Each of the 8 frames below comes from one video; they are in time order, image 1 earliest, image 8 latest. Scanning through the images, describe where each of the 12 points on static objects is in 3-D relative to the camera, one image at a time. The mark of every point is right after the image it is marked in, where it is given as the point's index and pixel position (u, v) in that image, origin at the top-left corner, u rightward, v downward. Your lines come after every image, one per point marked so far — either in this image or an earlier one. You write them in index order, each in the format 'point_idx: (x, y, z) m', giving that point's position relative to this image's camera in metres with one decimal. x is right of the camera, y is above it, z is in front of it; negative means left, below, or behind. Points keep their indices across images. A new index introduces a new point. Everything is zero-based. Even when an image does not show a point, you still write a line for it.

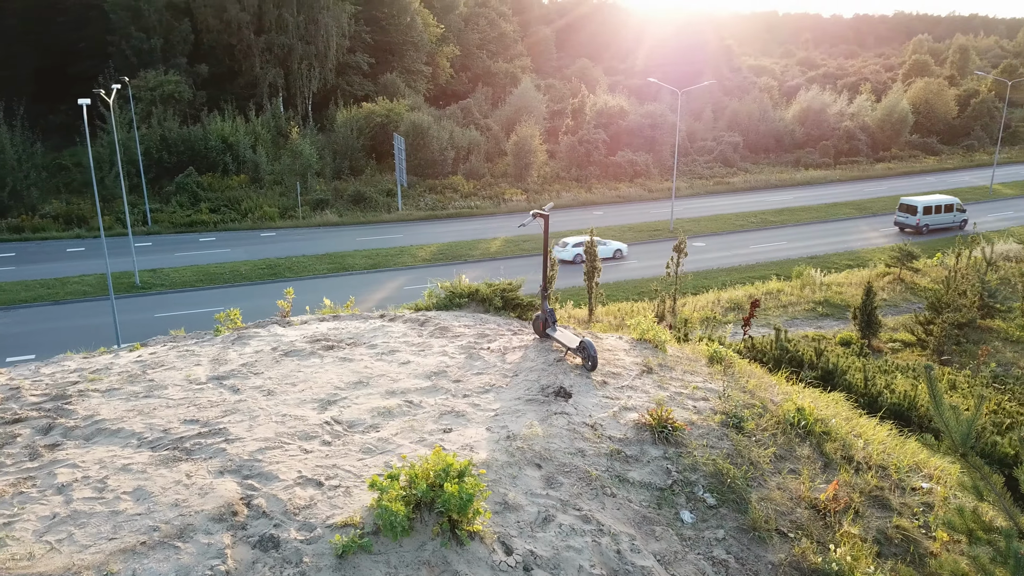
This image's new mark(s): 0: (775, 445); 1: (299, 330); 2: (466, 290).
0: (+1.8, -1.1, +5.6) m
1: (-2.0, -0.4, +7.5) m
2: (-0.4, 0.0, +8.7) m
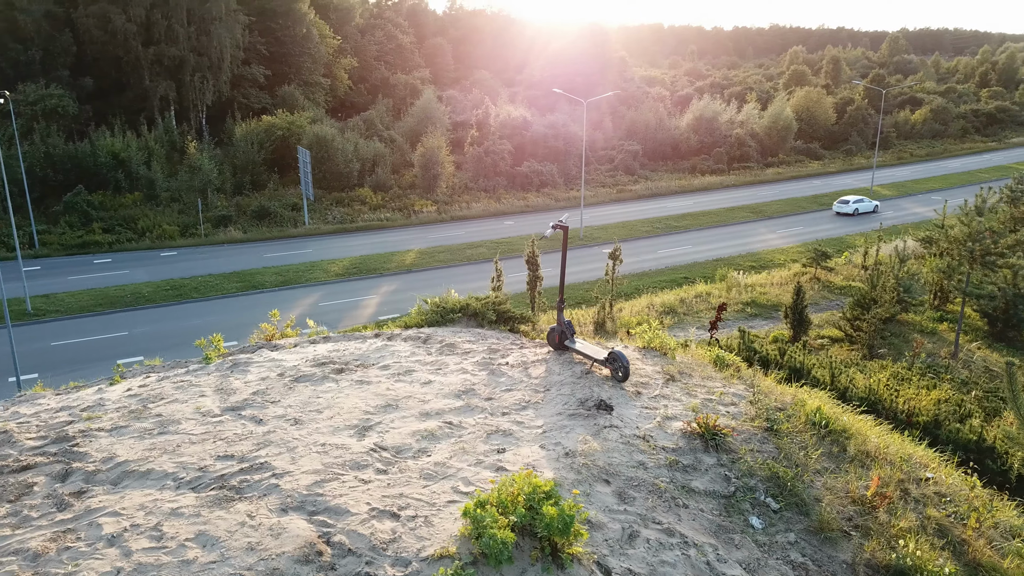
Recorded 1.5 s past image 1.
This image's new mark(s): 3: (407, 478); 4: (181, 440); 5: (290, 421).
0: (+2.1, -1.1, +5.7) m
1: (-1.9, -0.6, +7.2) m
2: (-0.5, -0.2, +8.5) m
3: (-0.6, -1.1, +4.7) m
4: (-2.1, -1.0, +5.3) m
5: (-1.5, -0.9, +5.5) m
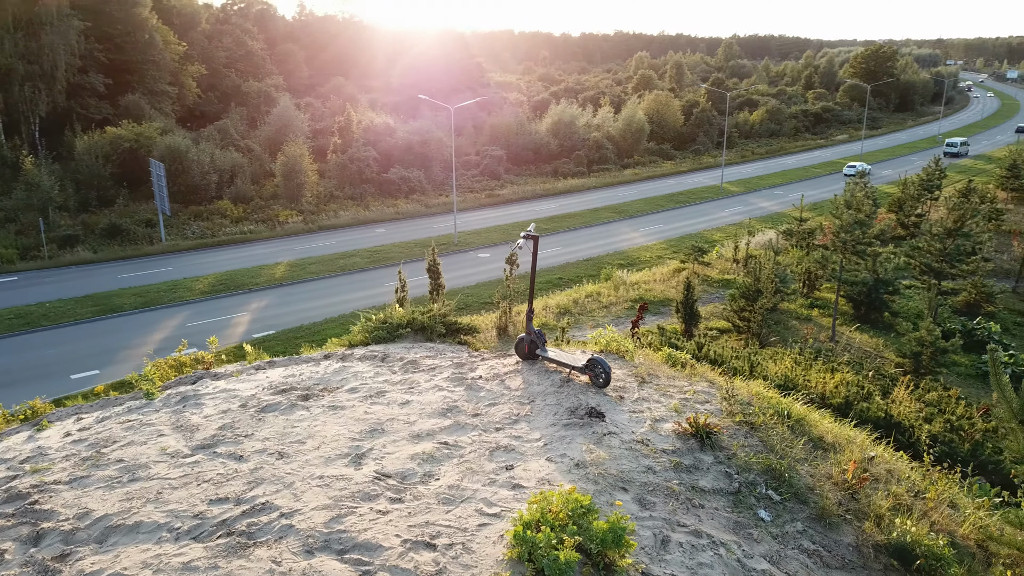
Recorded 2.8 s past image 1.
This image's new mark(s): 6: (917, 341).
0: (+2.0, -1.1, +6.0) m
1: (-2.2, -0.8, +6.7) m
2: (-1.1, -0.3, +8.3) m
3: (-0.5, -1.2, +4.5) m
4: (-2.1, -1.2, +4.8) m
5: (-1.5, -1.1, +5.2) m
6: (+7.6, -1.0, +15.4) m
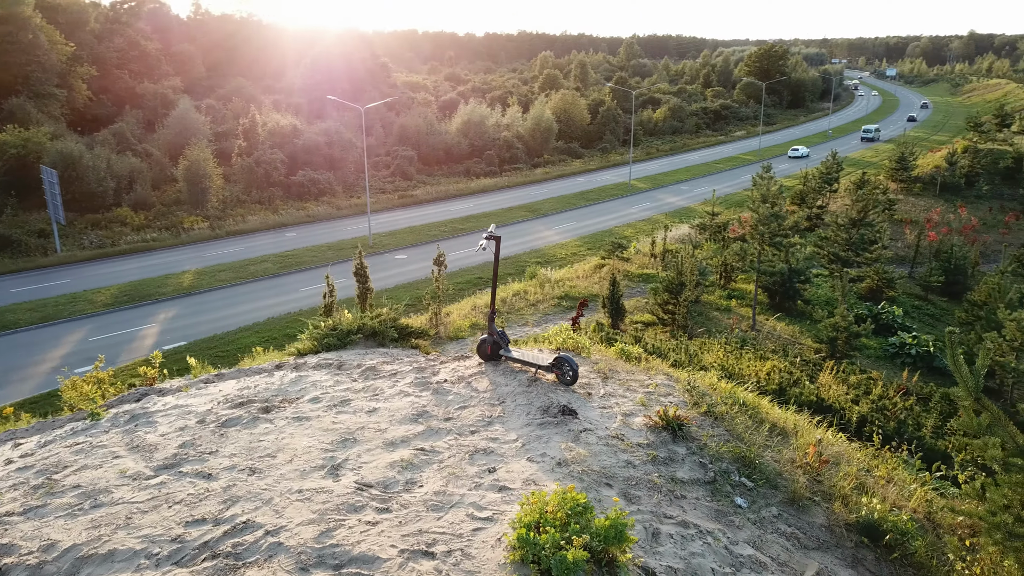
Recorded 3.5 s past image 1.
0: (+1.8, -1.0, +6.1) m
1: (-2.5, -0.9, +6.5) m
2: (-1.6, -0.4, +8.2) m
3: (-0.5, -1.2, +4.4) m
4: (-2.2, -1.3, +4.6) m
5: (-1.7, -1.1, +5.0) m
6: (+6.3, -0.8, +16.2) m
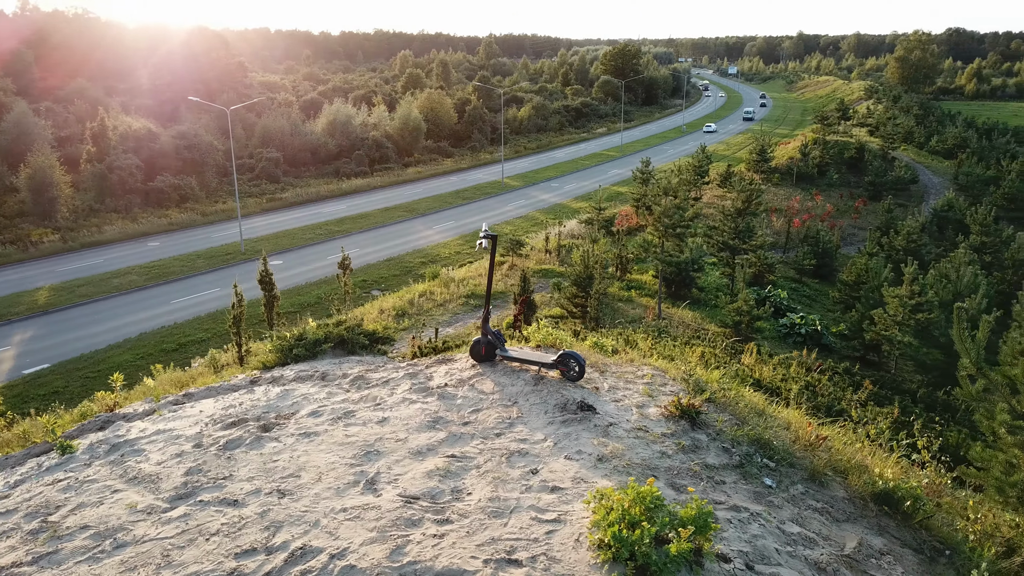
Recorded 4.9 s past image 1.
0: (+1.8, -0.9, +6.4) m
1: (-2.4, -1.0, +6.0) m
2: (-1.8, -0.4, +7.8) m
3: (-0.2, -1.2, +4.3) m
4: (-1.8, -1.3, +4.2) m
5: (-1.4, -1.2, +4.7) m
6: (+4.7, -0.5, +17.0) m
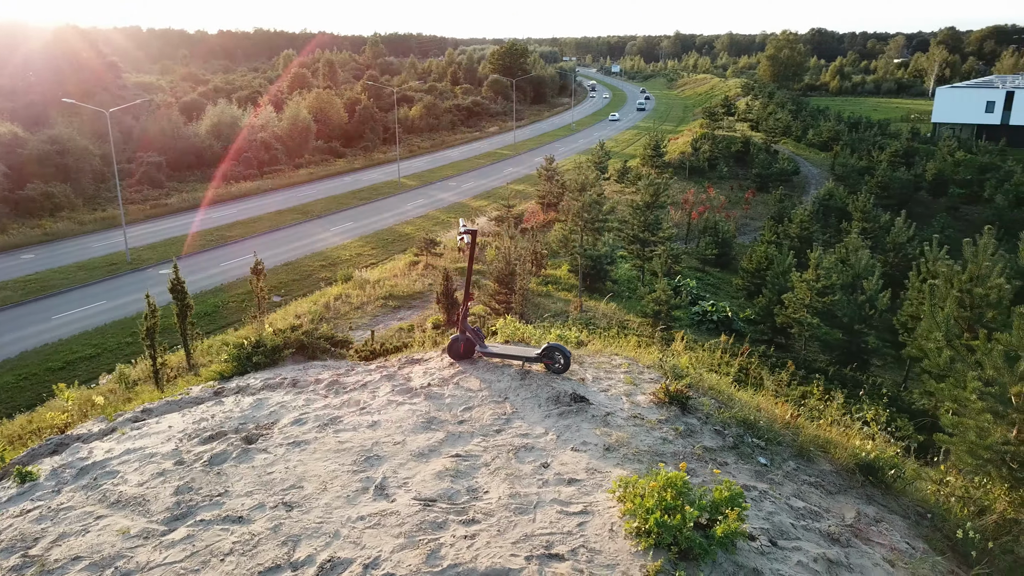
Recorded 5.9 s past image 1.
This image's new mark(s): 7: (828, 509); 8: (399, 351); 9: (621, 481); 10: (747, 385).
0: (+1.7, -0.8, +6.5) m
1: (-2.5, -1.0, +5.6) m
2: (-2.2, -0.5, +7.5) m
3: (0.0, -1.2, +4.2) m
4: (-1.6, -1.4, +3.9) m
5: (-1.3, -1.2, +4.4) m
6: (+3.1, -0.3, +17.4) m
7: (+1.9, -1.3, +4.9) m
8: (-1.3, -0.7, +9.4) m
9: (+0.6, -1.1, +4.5) m
10: (+2.4, -1.1, +8.3) m
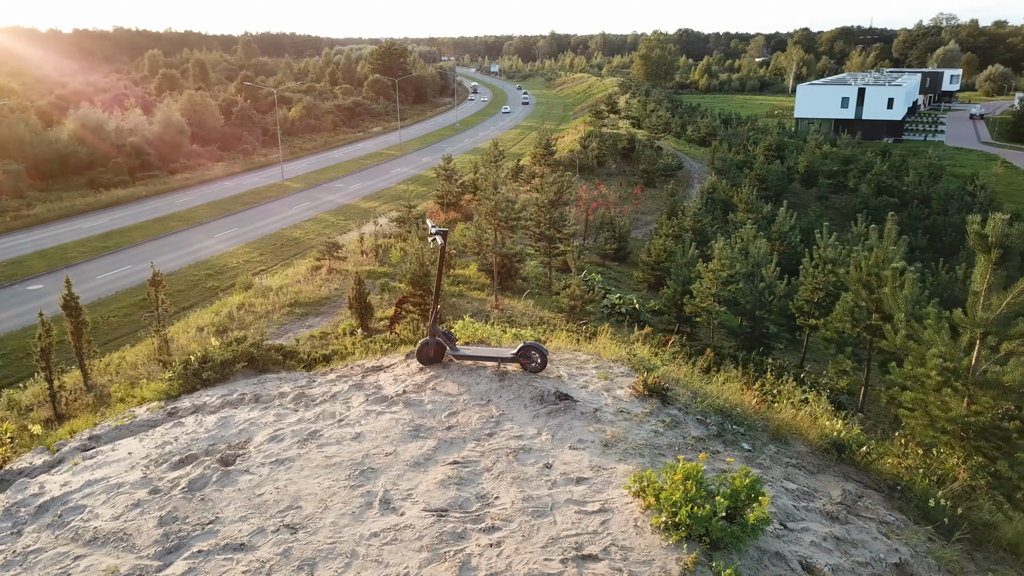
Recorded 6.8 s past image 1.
0: (+1.4, -0.8, +6.6) m
1: (-2.6, -1.1, +5.2) m
2: (-2.5, -0.6, +7.1) m
3: (+0.1, -1.2, +4.1) m
4: (-1.5, -1.4, +3.6) m
5: (-1.2, -1.3, +4.2) m
6: (+1.4, -0.2, +17.6) m
7: (+1.9, -1.3, +5.1) m
8: (-1.9, -0.8, +9.1) m
9: (+0.7, -1.0, +4.5) m
10: (+1.9, -1.0, +8.5) m
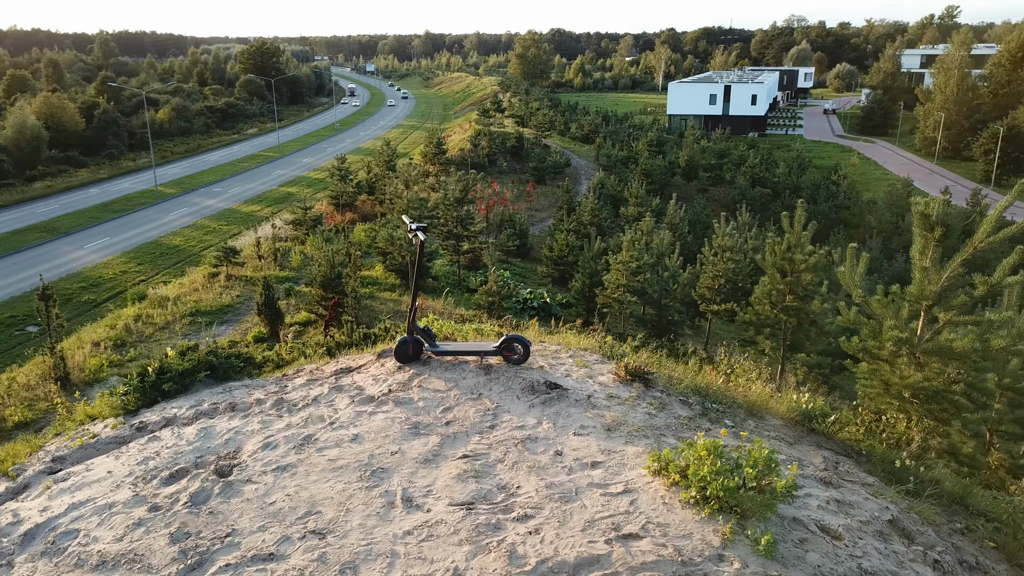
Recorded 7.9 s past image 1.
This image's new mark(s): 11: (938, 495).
0: (+1.2, -0.7, +6.9) m
1: (-2.5, -1.2, +4.8) m
2: (-2.8, -0.6, +6.7) m
3: (+0.2, -1.2, +4.2) m
4: (-1.2, -1.4, +3.4) m
5: (-1.0, -1.2, +4.1) m
6: (-0.4, -0.1, +17.7) m
7: (+1.9, -1.1, +5.4) m
8: (-2.5, -0.8, +8.8) m
9: (+0.8, -1.0, +4.6) m
10: (+1.4, -0.8, +8.7) m
11: (+2.9, -1.4, +5.5) m
